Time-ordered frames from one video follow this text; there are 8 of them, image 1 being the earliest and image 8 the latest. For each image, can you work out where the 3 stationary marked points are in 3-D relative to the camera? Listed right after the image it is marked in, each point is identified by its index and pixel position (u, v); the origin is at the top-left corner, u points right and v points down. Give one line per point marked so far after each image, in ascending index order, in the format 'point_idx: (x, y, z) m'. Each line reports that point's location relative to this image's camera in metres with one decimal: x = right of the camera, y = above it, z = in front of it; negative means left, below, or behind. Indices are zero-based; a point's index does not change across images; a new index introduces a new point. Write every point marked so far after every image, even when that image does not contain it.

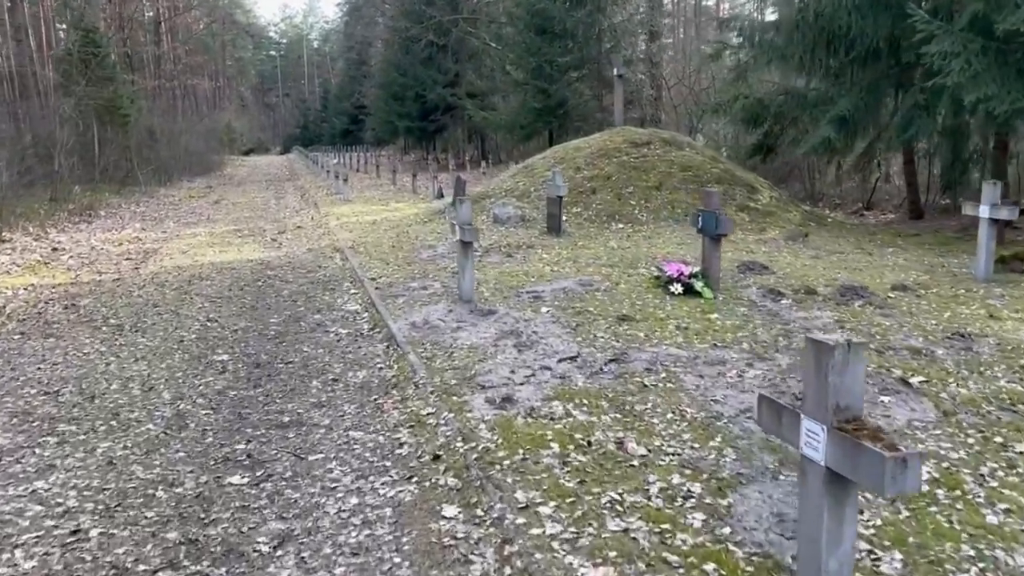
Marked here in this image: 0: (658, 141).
0: (+2.9, +2.9, +16.9) m
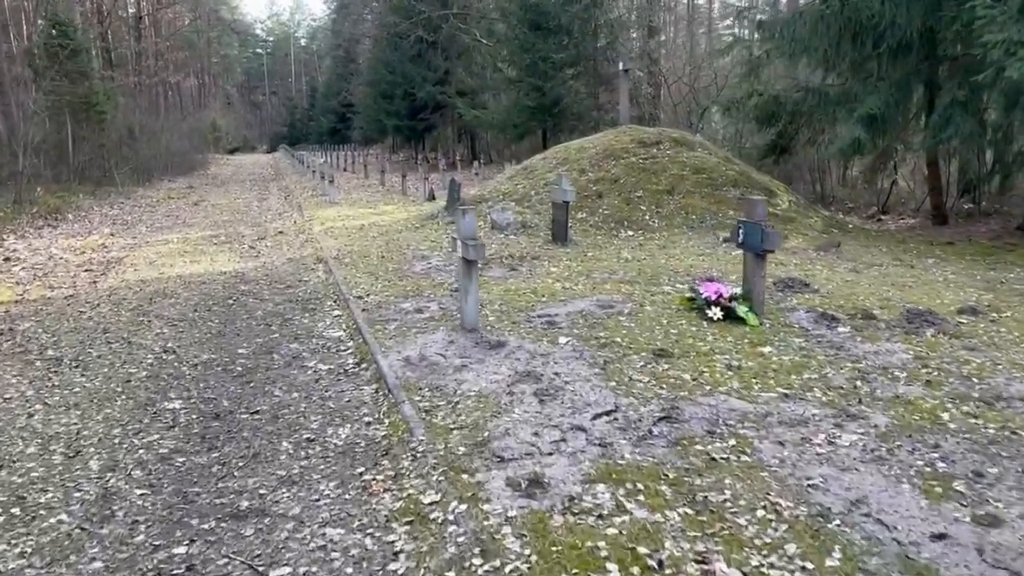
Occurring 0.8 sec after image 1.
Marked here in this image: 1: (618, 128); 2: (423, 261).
0: (+2.9, +2.7, +15.7) m
1: (+2.1, +3.1, +16.6) m
2: (-1.2, +0.4, +11.2) m
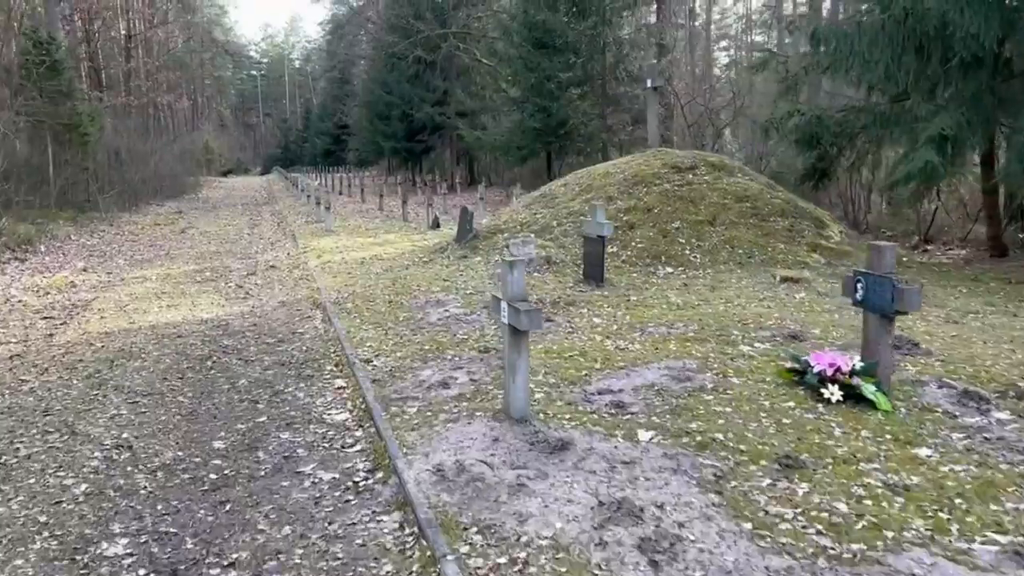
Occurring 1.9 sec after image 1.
0: (+3.2, +2.0, +14.1) m
1: (+2.4, +2.4, +15.0) m
2: (-0.8, -0.2, +9.6) m
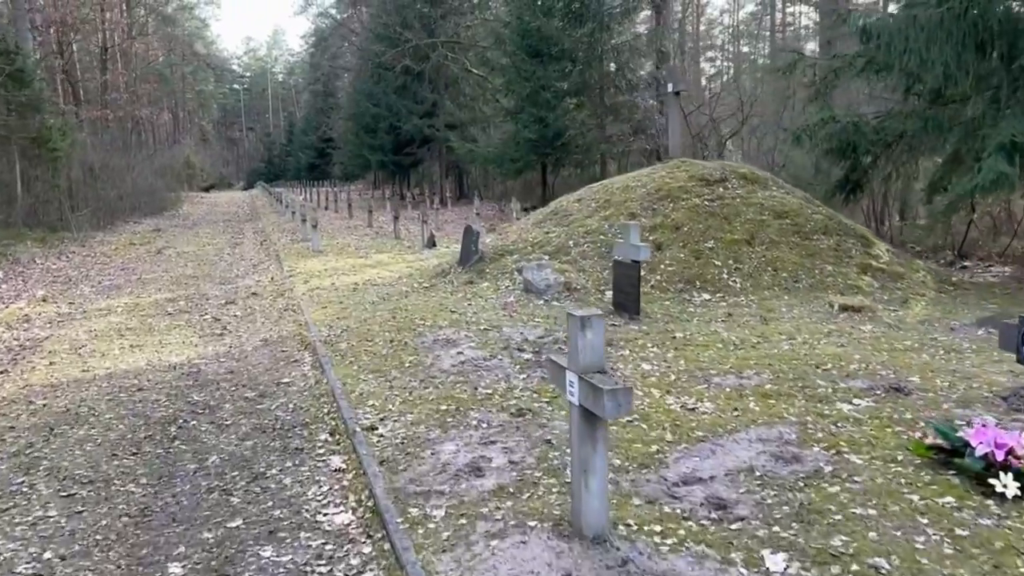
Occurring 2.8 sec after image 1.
0: (+3.4, +1.7, +12.7) m
1: (+2.6, +2.0, +13.6) m
2: (-0.6, -0.6, +8.1) m
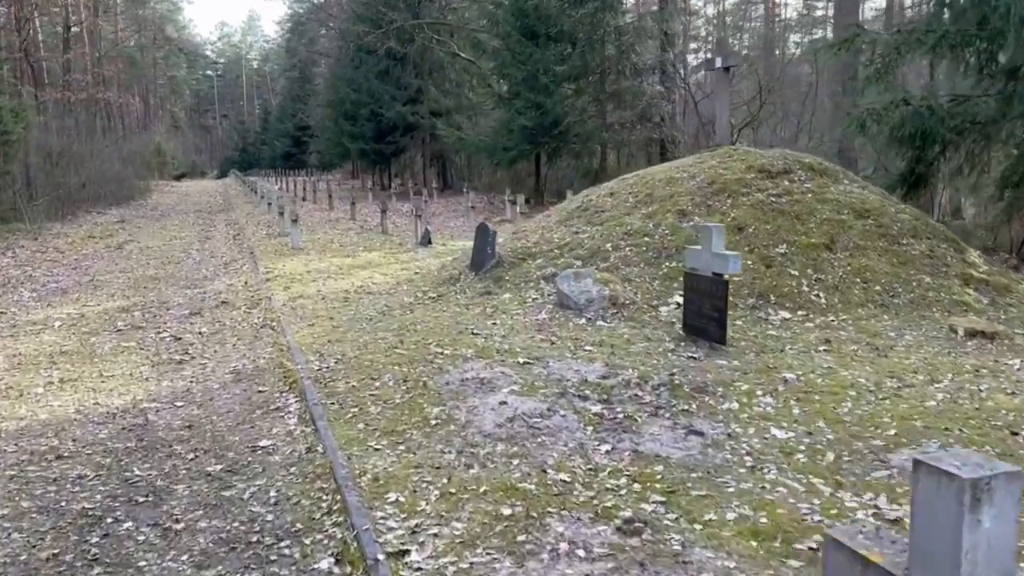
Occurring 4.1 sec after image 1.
0: (+3.7, +1.5, +10.7) m
1: (+2.8, +1.9, +11.6) m
2: (-0.2, -0.8, +6.0) m
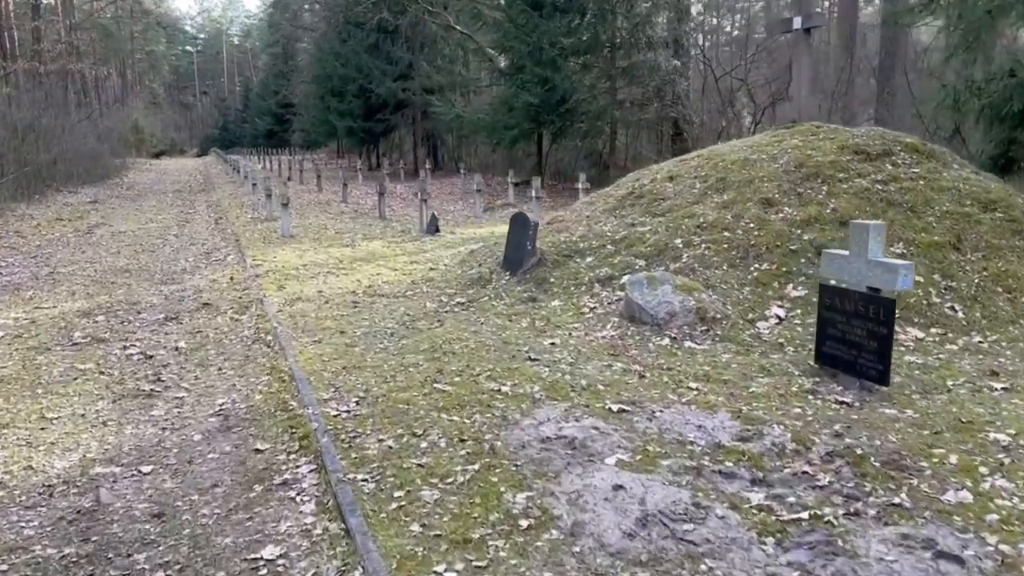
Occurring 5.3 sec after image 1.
0: (+4.1, +1.5, +8.9) m
1: (+3.3, +1.9, +9.7) m
2: (+0.4, -0.9, +4.2) m
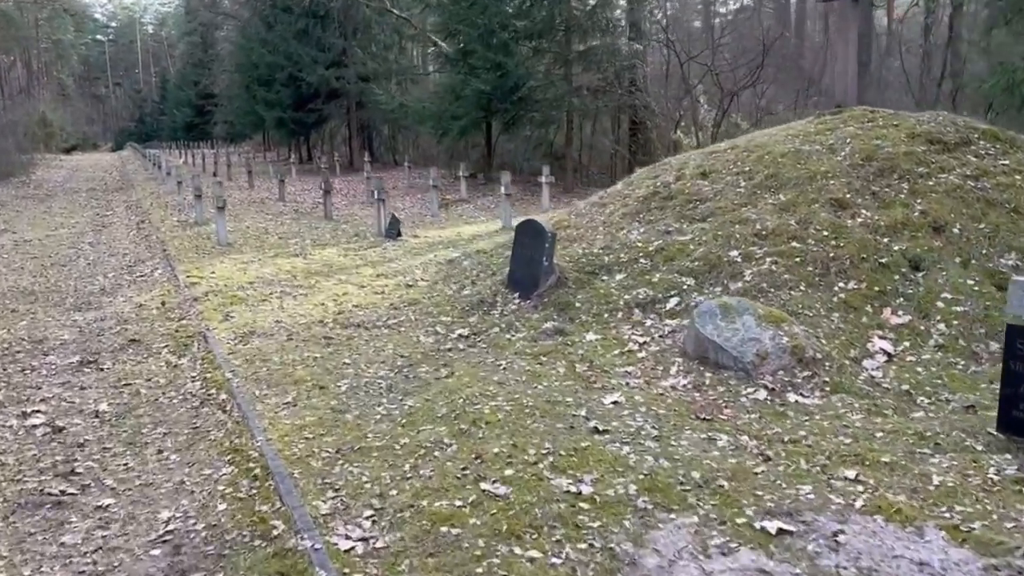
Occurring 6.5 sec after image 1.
0: (+4.2, +1.3, +7.5) m
1: (+3.3, +1.7, +8.3) m
2: (+0.9, -1.2, +2.5) m
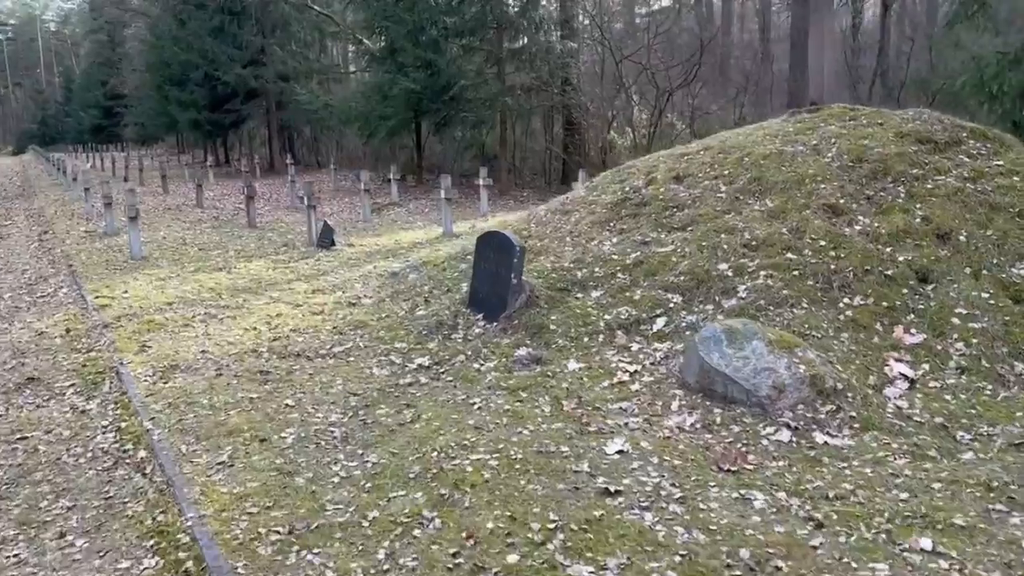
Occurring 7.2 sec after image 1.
0: (+3.9, +1.3, +7.0) m
1: (+2.9, +1.6, +7.7) m
2: (+1.1, -1.3, +1.8) m
